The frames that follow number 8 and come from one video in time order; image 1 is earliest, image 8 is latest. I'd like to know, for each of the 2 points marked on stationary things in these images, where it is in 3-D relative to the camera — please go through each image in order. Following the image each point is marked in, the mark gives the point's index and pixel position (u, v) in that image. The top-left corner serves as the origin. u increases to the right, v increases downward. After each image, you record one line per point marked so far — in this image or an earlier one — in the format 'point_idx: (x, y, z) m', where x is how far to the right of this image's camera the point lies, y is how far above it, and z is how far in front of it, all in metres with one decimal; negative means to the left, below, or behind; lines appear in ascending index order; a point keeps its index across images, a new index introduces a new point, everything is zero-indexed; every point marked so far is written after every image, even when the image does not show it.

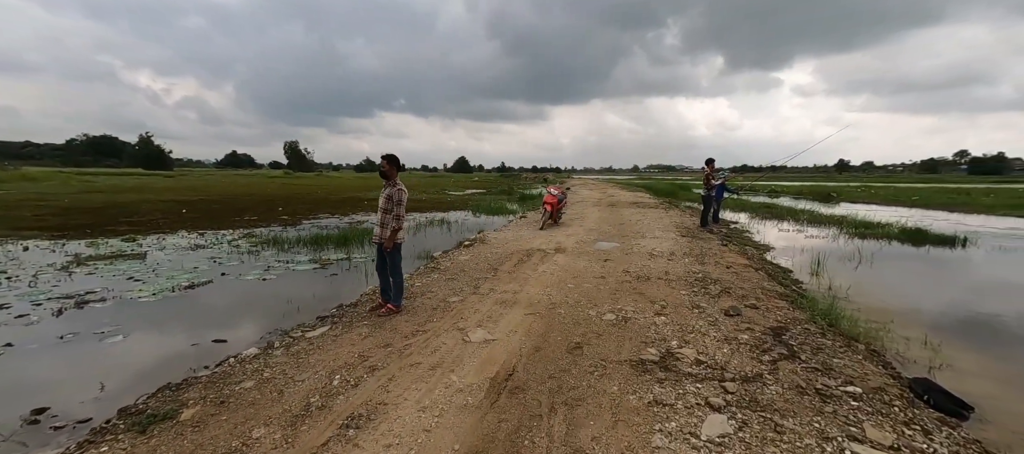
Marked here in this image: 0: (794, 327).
0: (+3.7, -1.3, +5.1) m
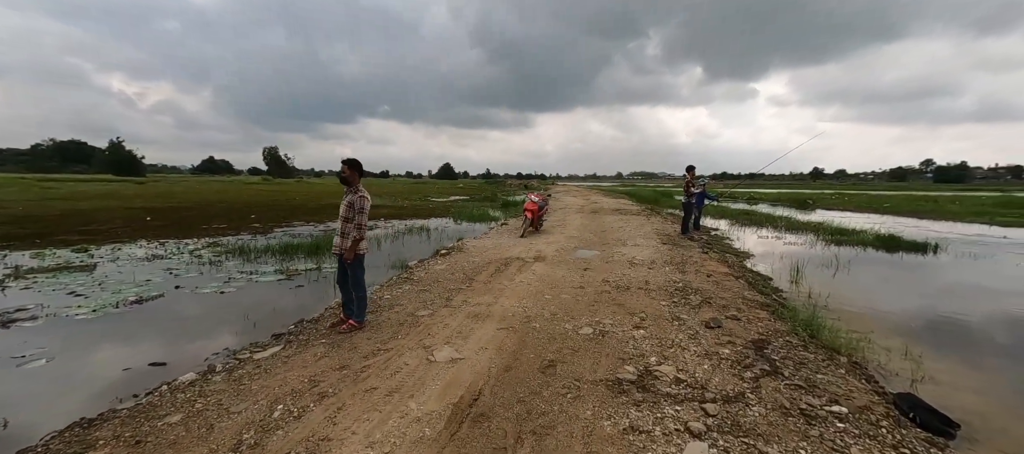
0: (+3.3, -1.4, +5.0) m
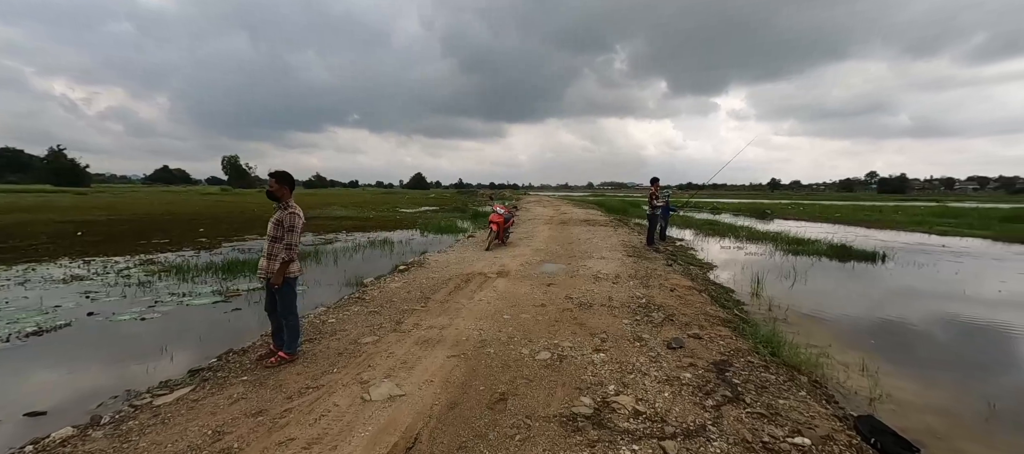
0: (+2.8, -1.6, +4.8) m
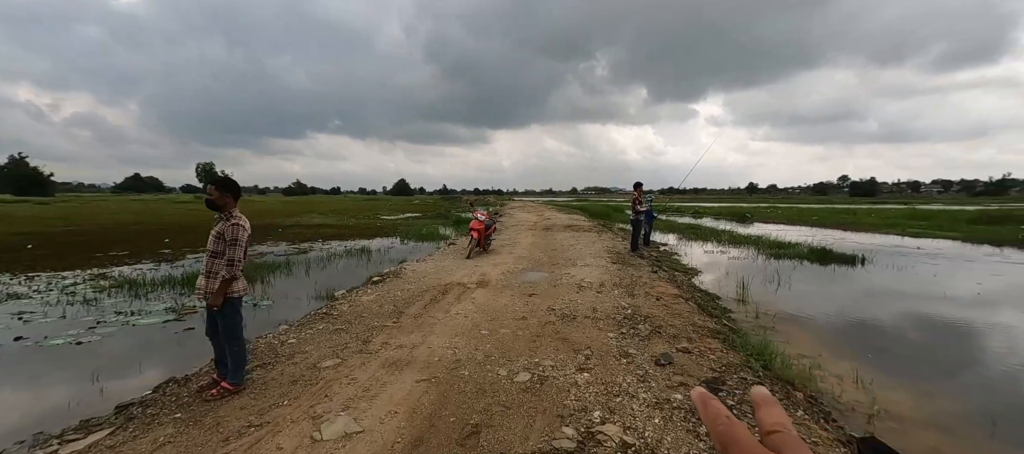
0: (+2.5, -1.7, +4.5) m
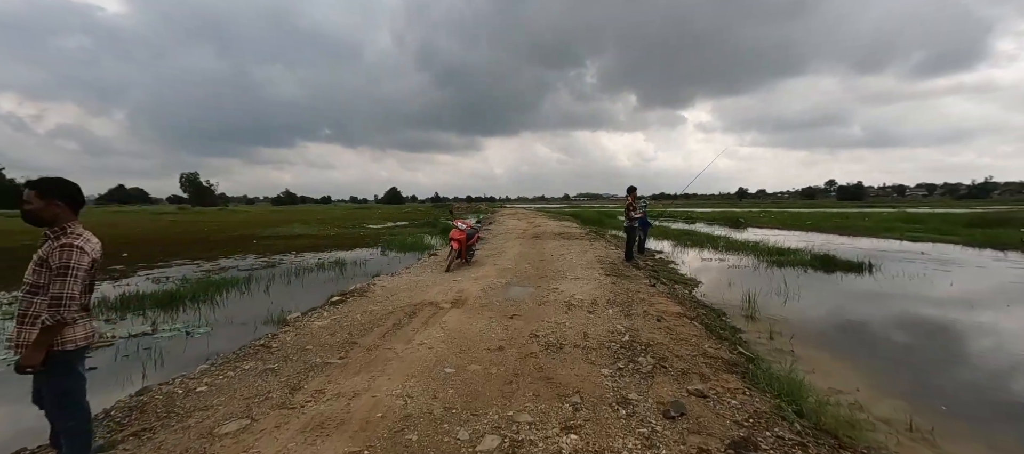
0: (+2.2, -1.8, +3.4) m
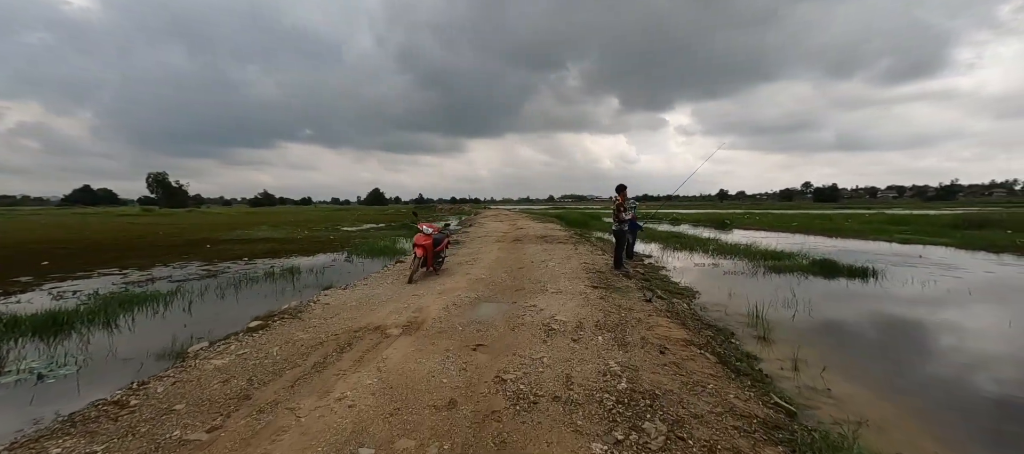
0: (+1.8, -1.9, +2.0) m
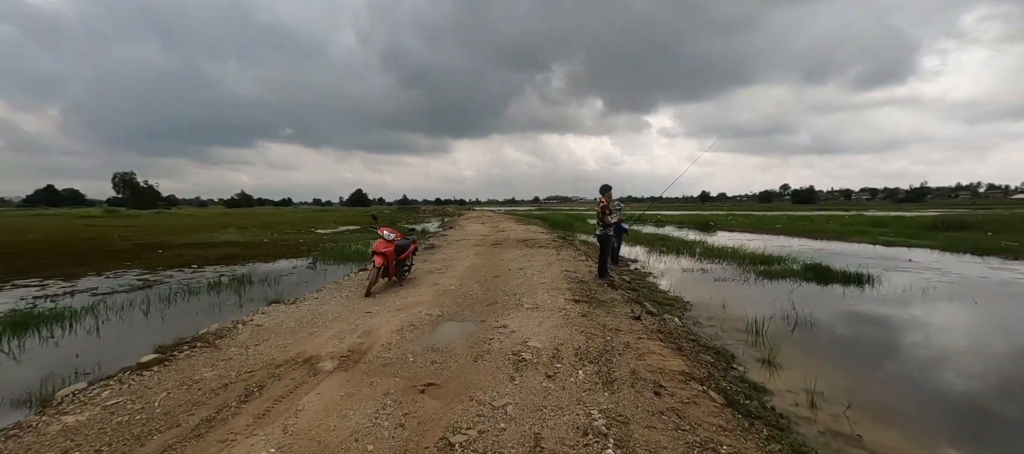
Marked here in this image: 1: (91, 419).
0: (+1.5, -2.0, +0.9) m
1: (-4.0, -1.9, +3.8) m
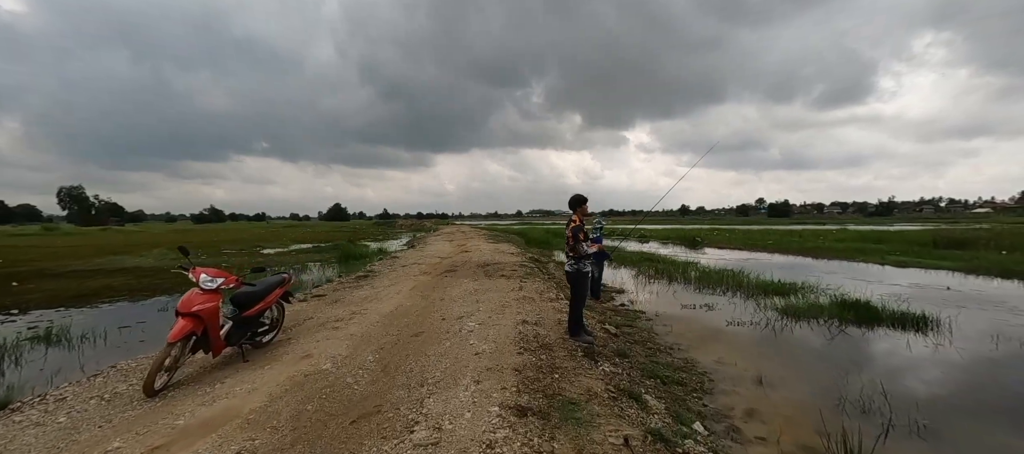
0: (+0.6, -2.2, -2.7) m
1: (-5.1, -2.2, -0.1) m
